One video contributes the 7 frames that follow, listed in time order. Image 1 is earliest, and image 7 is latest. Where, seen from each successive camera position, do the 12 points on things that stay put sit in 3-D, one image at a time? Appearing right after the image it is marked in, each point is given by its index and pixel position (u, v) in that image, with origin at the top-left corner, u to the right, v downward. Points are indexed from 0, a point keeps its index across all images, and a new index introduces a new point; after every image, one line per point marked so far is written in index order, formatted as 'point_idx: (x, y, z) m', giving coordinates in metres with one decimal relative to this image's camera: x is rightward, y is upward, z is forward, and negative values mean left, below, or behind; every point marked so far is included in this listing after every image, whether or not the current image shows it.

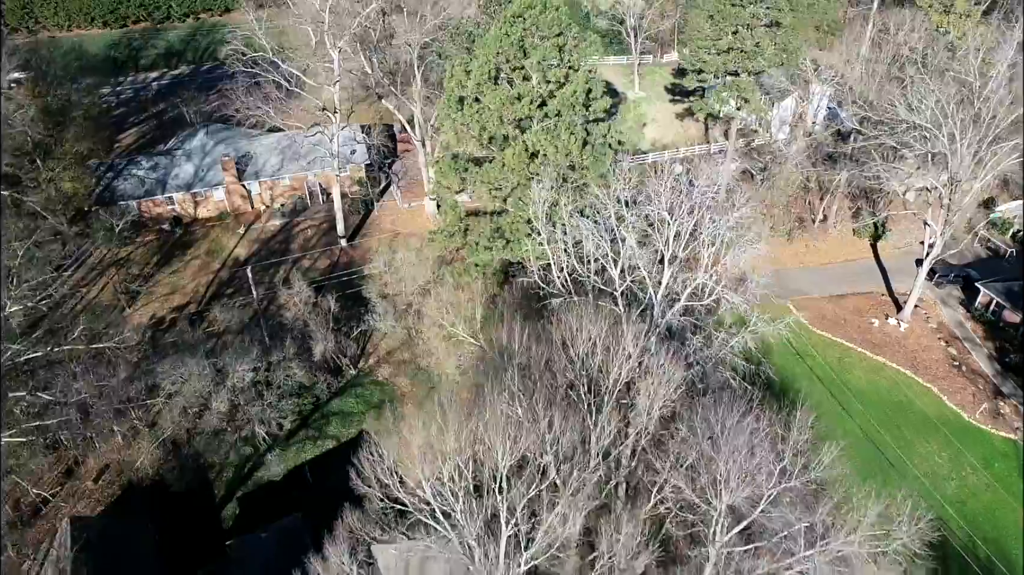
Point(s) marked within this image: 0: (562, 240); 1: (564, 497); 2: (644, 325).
0: (+1.1, +0.9, +17.7) m
1: (+0.7, -2.9, +11.2) m
2: (+2.3, -0.8, +14.7) m
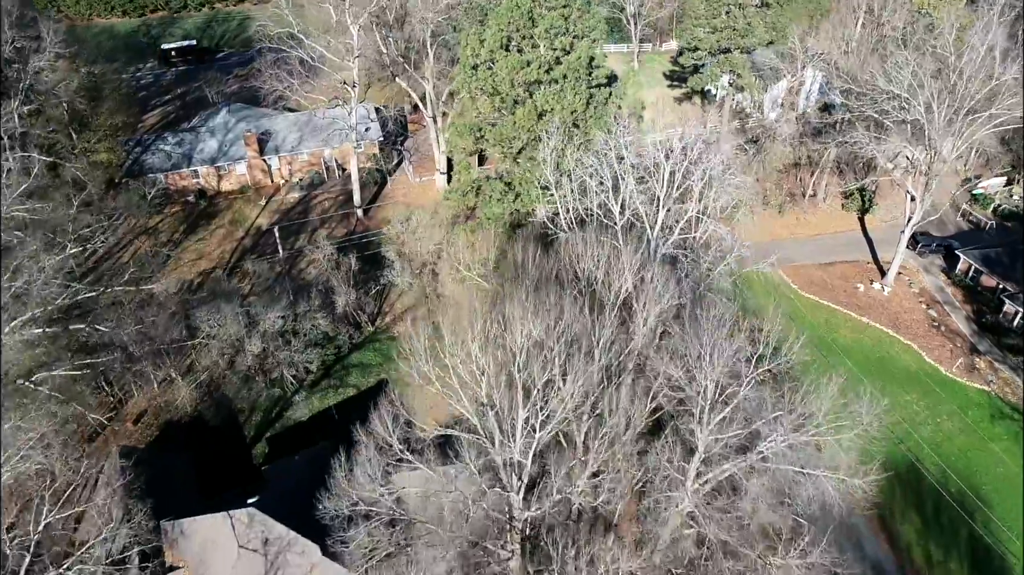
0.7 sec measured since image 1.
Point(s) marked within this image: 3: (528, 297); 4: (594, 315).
0: (+1.3, +2.2, +19.7) m
1: (+0.9, -1.5, +13.1) m
2: (+2.6, +0.6, +16.7) m
3: (+0.3, -0.1, +15.0) m
4: (+1.5, -0.6, +15.2) m
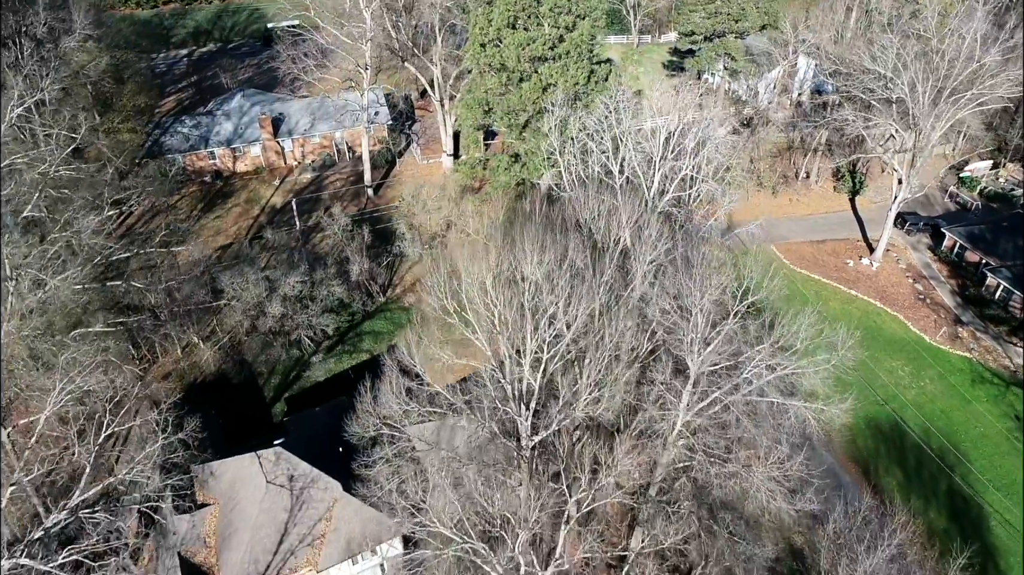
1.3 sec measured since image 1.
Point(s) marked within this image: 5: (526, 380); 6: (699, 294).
0: (+1.5, +3.2, +21.1) m
1: (+1.1, -0.5, +14.6) m
2: (+2.7, +1.6, +18.1) m
3: (+0.5, +0.9, +16.4) m
4: (+1.7, +0.4, +16.7) m
5: (+0.3, -1.6, +14.5) m
6: (+3.3, -0.1, +14.9) m
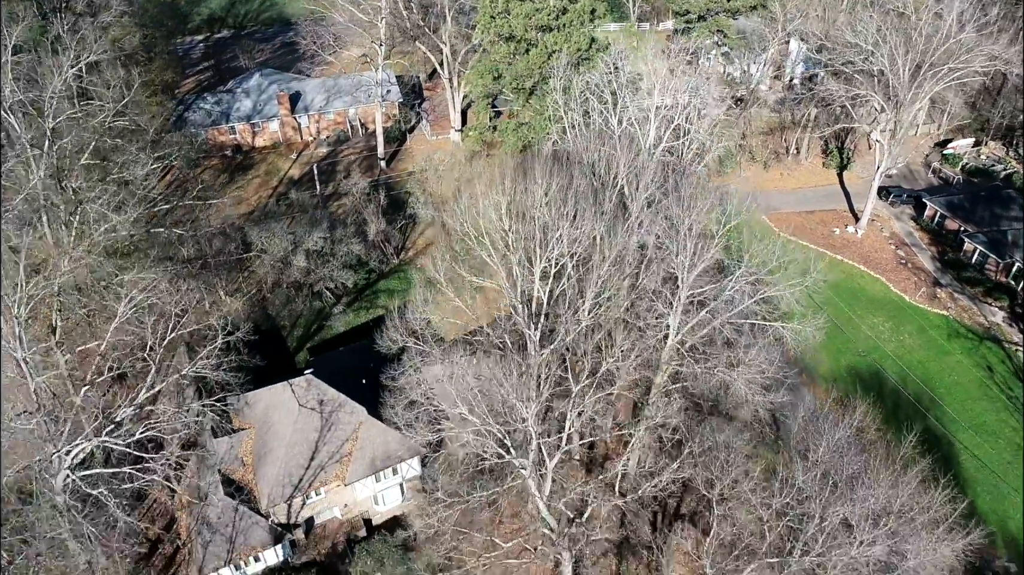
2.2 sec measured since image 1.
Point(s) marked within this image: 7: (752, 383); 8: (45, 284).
0: (+1.7, +4.7, +23.2) m
1: (+1.3, +0.9, +16.6) m
2: (+3.0, +3.0, +20.2) m
3: (+0.7, +2.3, +18.5) m
4: (+1.9, +1.9, +18.7) m
5: (+0.5, -0.1, +16.6) m
6: (+3.5, +1.3, +17.0) m
7: (+4.6, -1.8, +16.3) m
8: (-9.1, +0.2, +16.9) m
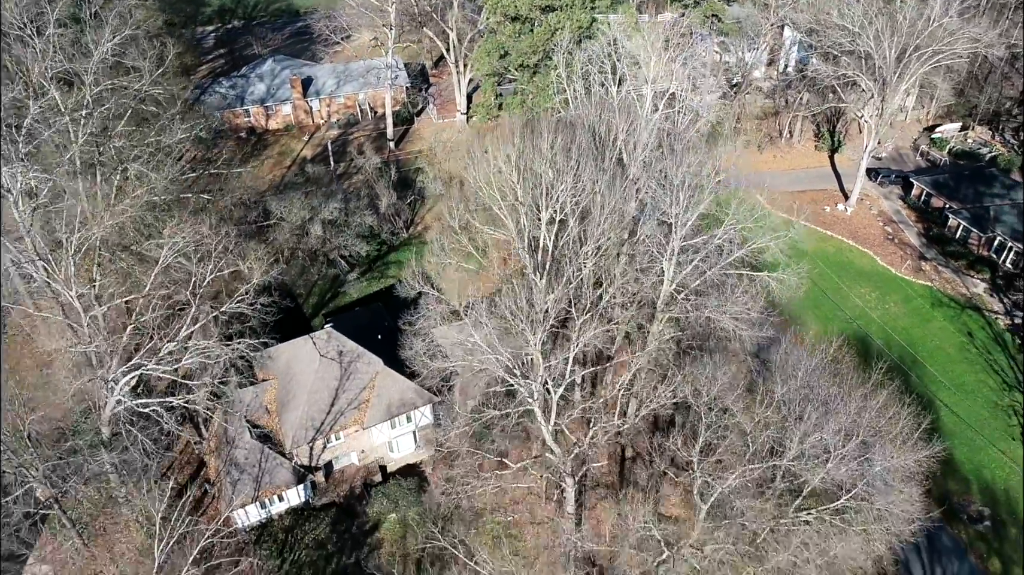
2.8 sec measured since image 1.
0: (+1.9, +5.8, +24.8) m
1: (+1.5, +2.0, +18.2) m
2: (+3.1, +4.1, +21.8) m
3: (+0.9, +3.4, +20.1) m
4: (+2.1, +3.0, +20.3) m
5: (+0.6, +1.0, +18.2) m
6: (+3.7, +2.5, +18.6) m
7: (+4.8, -0.7, +17.9) m
8: (-8.9, +1.3, +18.5) m
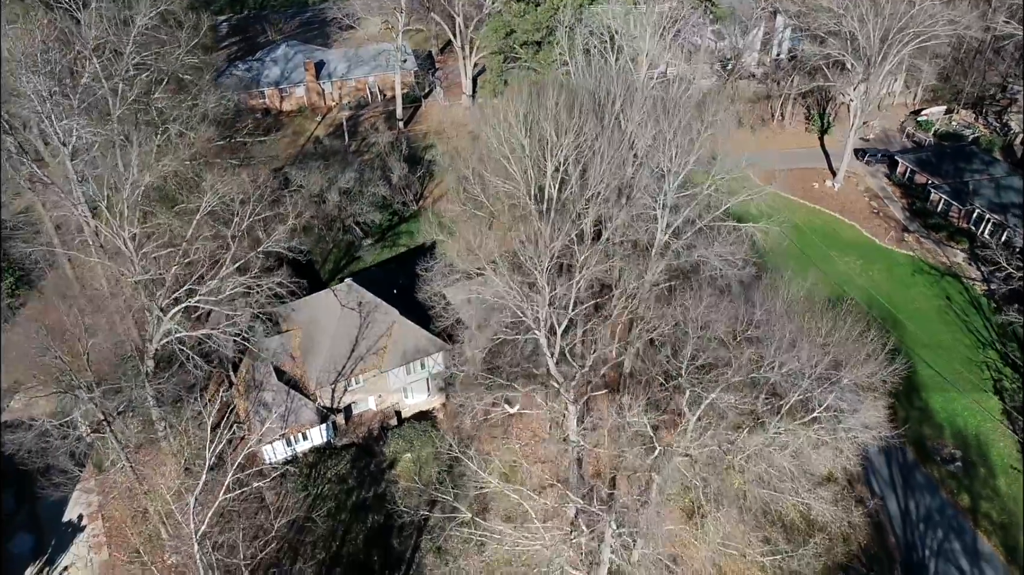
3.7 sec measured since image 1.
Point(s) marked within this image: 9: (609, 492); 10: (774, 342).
0: (+2.1, +7.1, +26.7) m
1: (+1.7, +3.3, +20.1) m
2: (+3.3, +5.4, +23.7) m
3: (+1.1, +4.7, +22.0) m
4: (+2.3, +4.3, +22.2) m
5: (+0.8, +2.3, +20.1) m
6: (+3.9, +3.8, +20.5) m
7: (+4.9, +0.6, +19.8) m
8: (-8.8, +2.6, +20.4) m
9: (+2.2, -4.7, +19.5) m
10: (+5.2, -1.1, +17.1) m
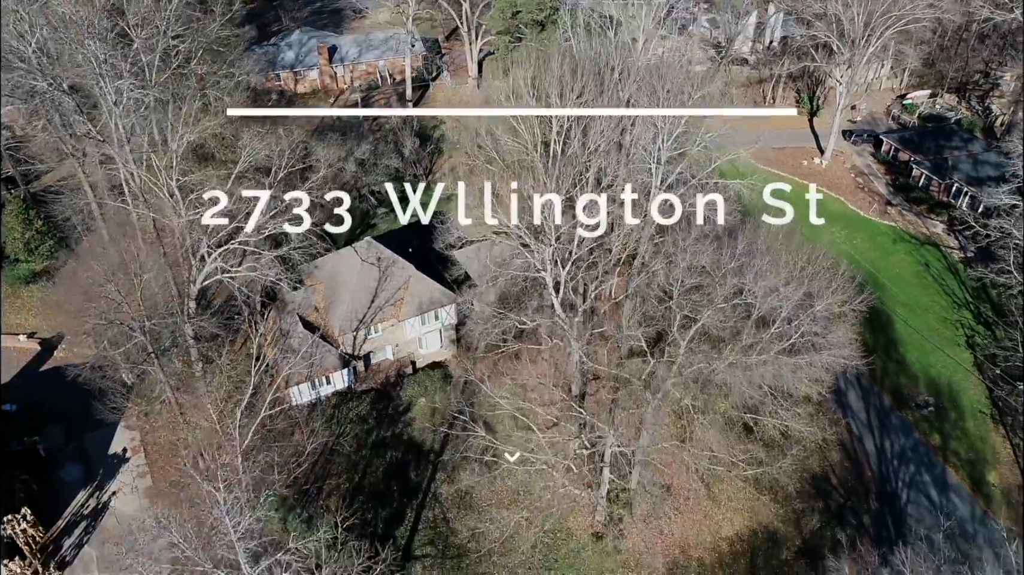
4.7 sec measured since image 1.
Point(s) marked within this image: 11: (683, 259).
0: (+2.3, +8.5, +28.8) m
1: (+1.9, +4.7, +22.3) m
2: (+3.5, +6.8, +25.8) m
3: (+1.3, +6.1, +24.1) m
4: (+2.5, +5.7, +24.4) m
5: (+1.1, +3.7, +22.2) m
6: (+4.1, +5.1, +22.6) m
7: (+5.2, +2.0, +21.9) m
8: (-8.5, +4.0, +22.5) m
9: (+2.4, -3.3, +21.6) m
10: (+5.4, +0.3, +19.2) m
11: (+3.8, +0.6, +19.2) m
